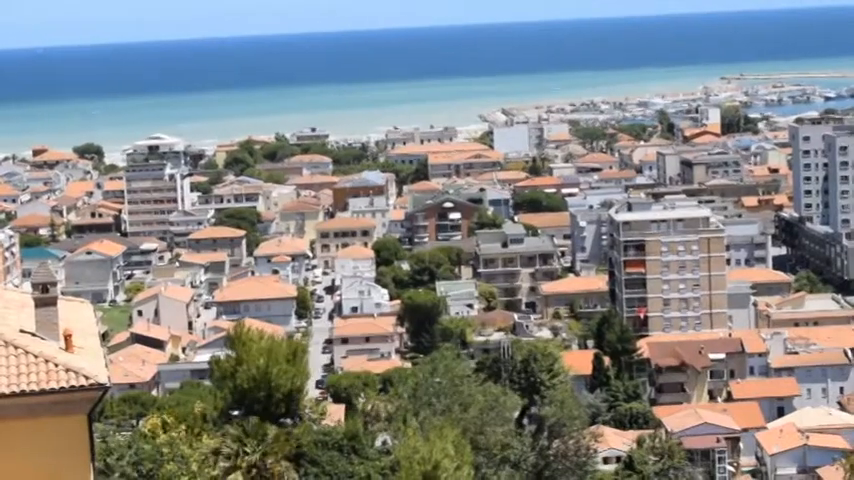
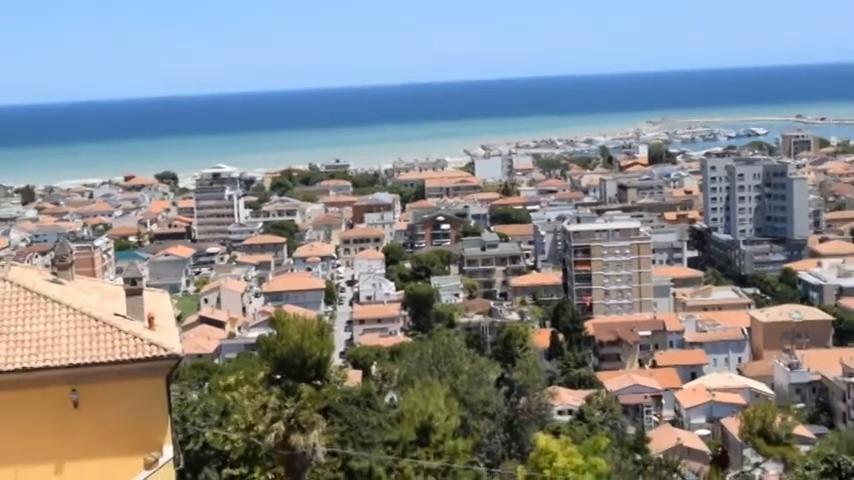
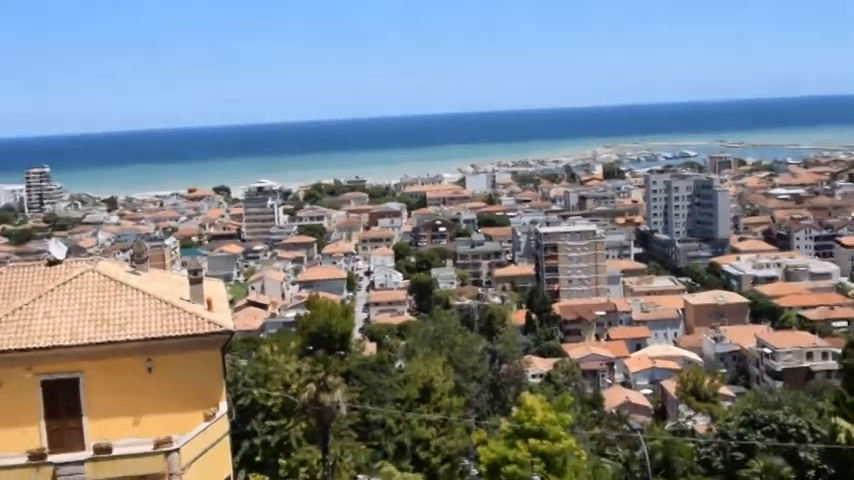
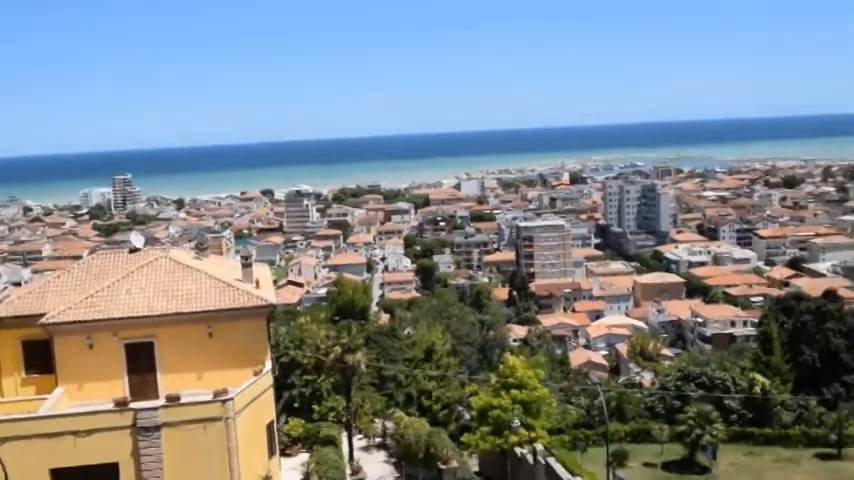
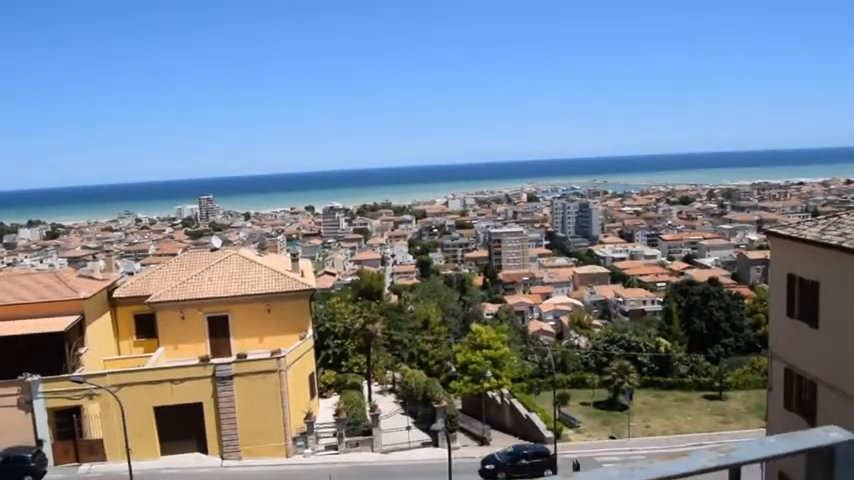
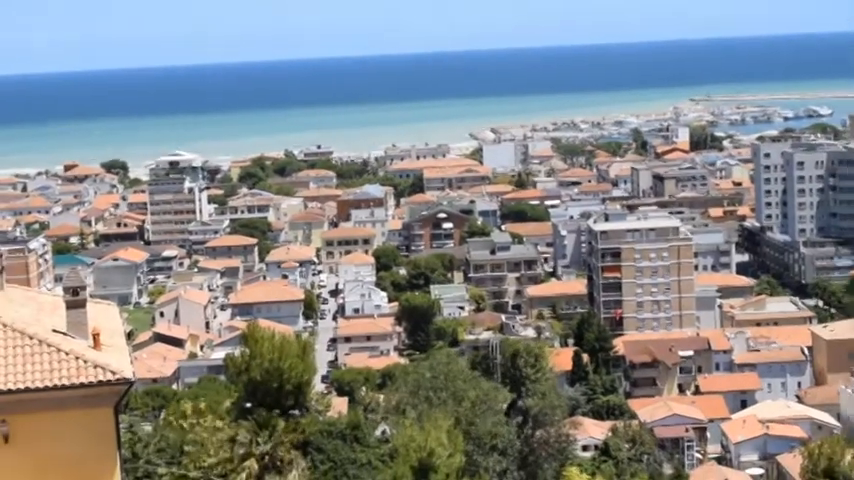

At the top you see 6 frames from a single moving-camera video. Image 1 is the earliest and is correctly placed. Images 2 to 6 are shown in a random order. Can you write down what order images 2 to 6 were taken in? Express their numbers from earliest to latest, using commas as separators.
6, 2, 3, 4, 5
